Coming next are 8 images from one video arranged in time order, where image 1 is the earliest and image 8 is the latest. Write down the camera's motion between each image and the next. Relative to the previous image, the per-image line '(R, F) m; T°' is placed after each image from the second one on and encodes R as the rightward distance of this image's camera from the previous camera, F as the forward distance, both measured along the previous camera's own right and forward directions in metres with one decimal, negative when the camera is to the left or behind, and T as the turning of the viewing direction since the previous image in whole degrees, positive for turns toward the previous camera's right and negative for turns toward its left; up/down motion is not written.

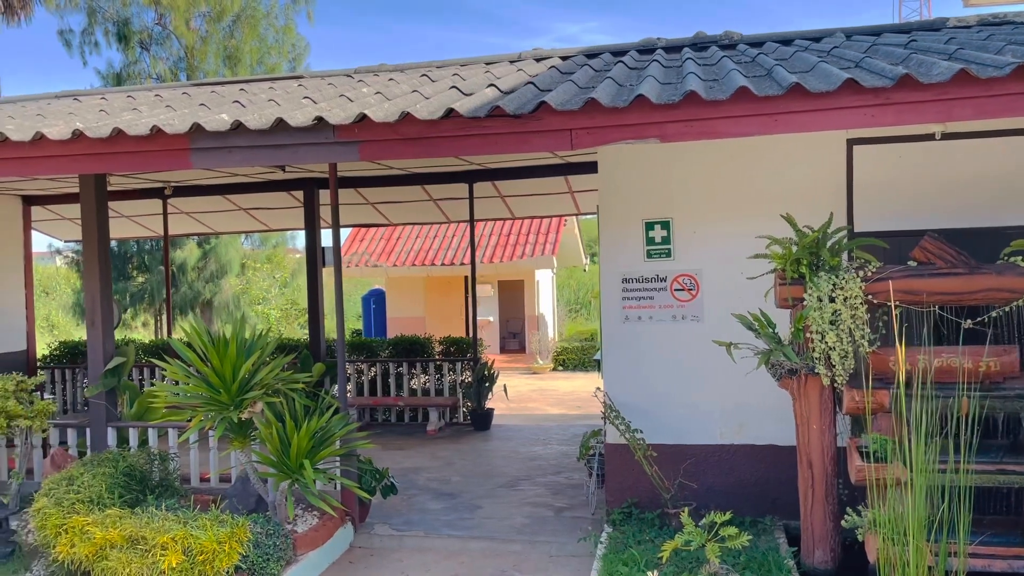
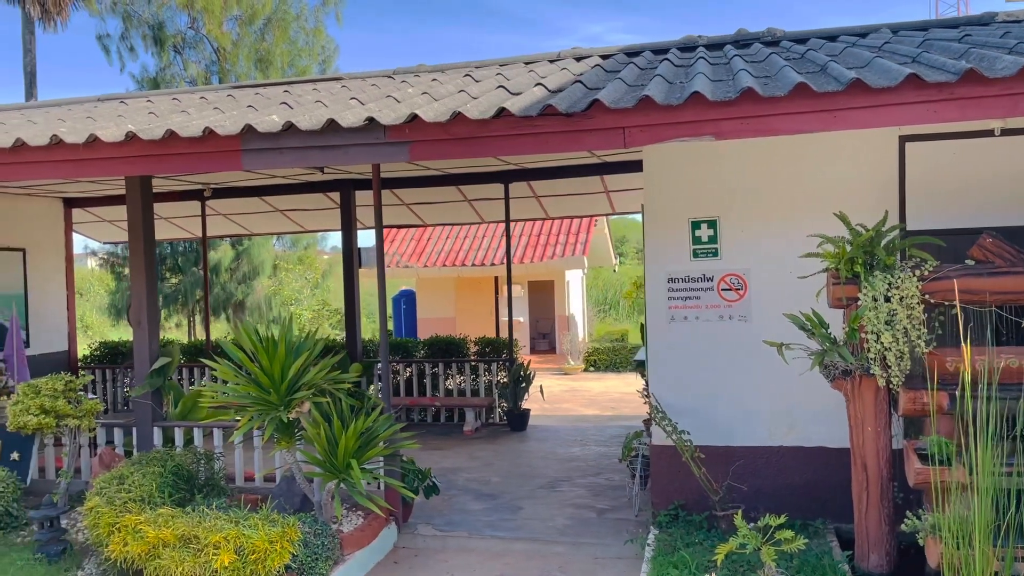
(-0.1, 0.0) m; -2°
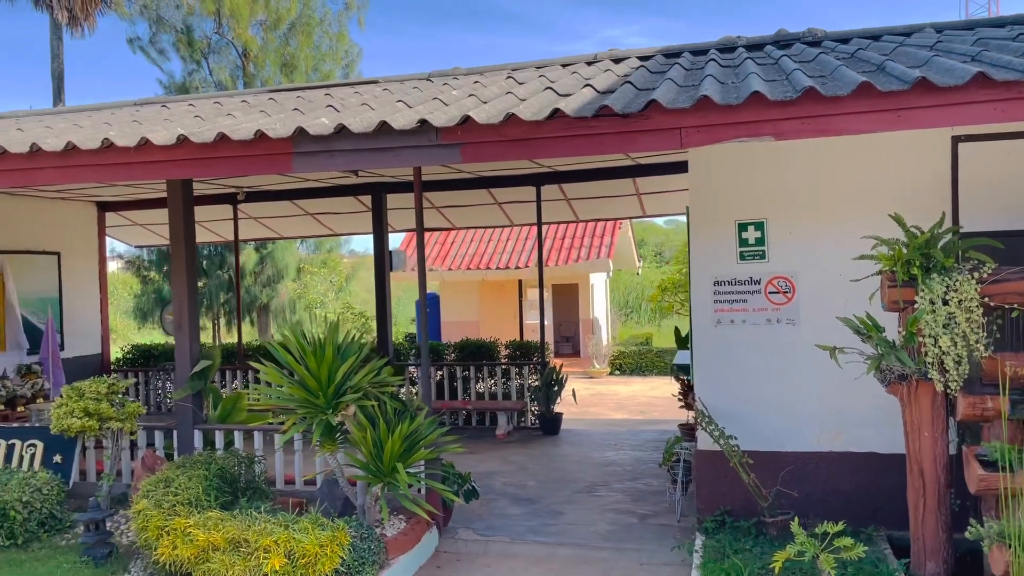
(-0.2, 0.0) m; -1°
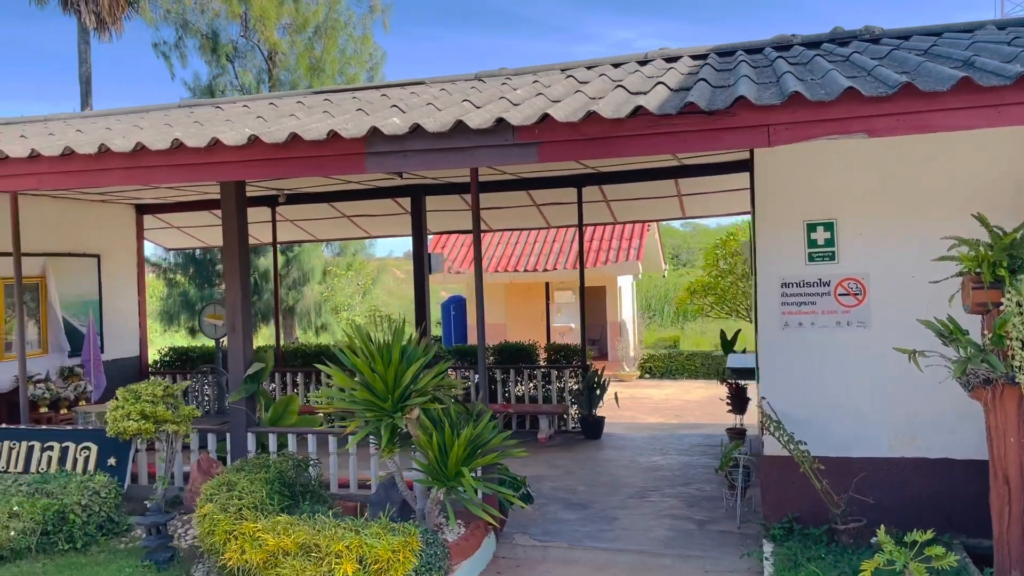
(-0.3, +0.1) m; -1°
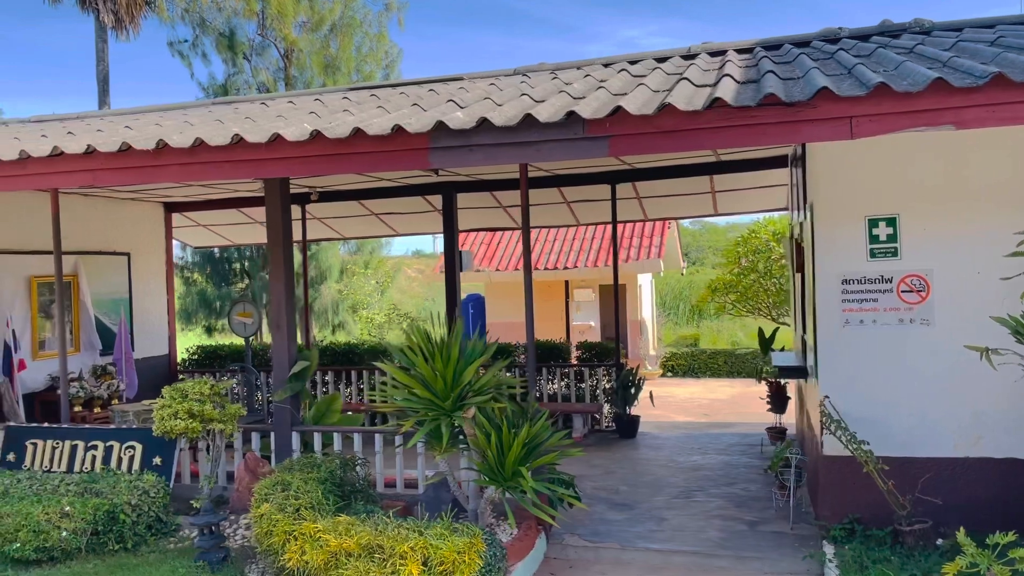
(-0.3, +0.1) m; -1°
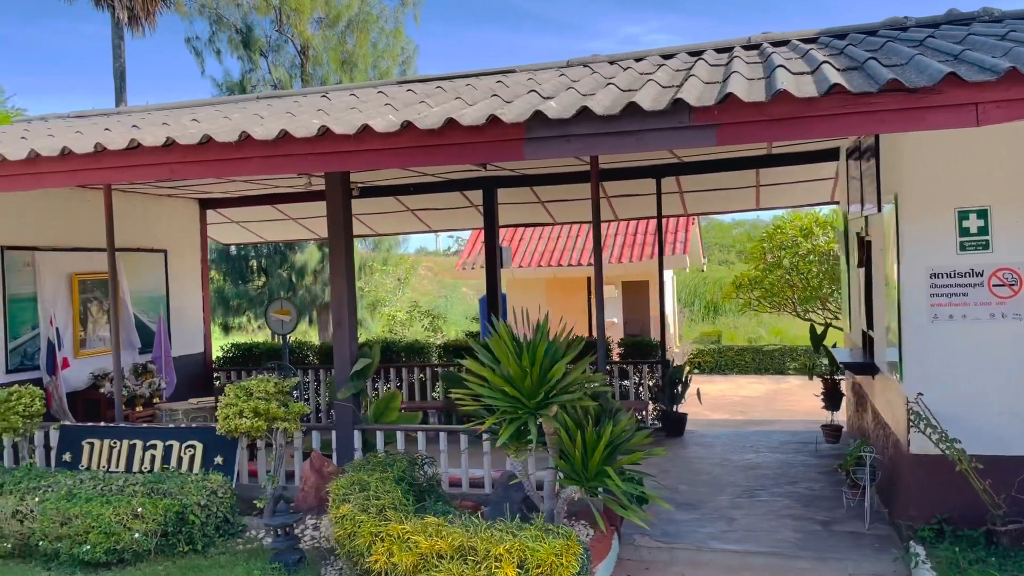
(-0.4, +0.1) m; 0°
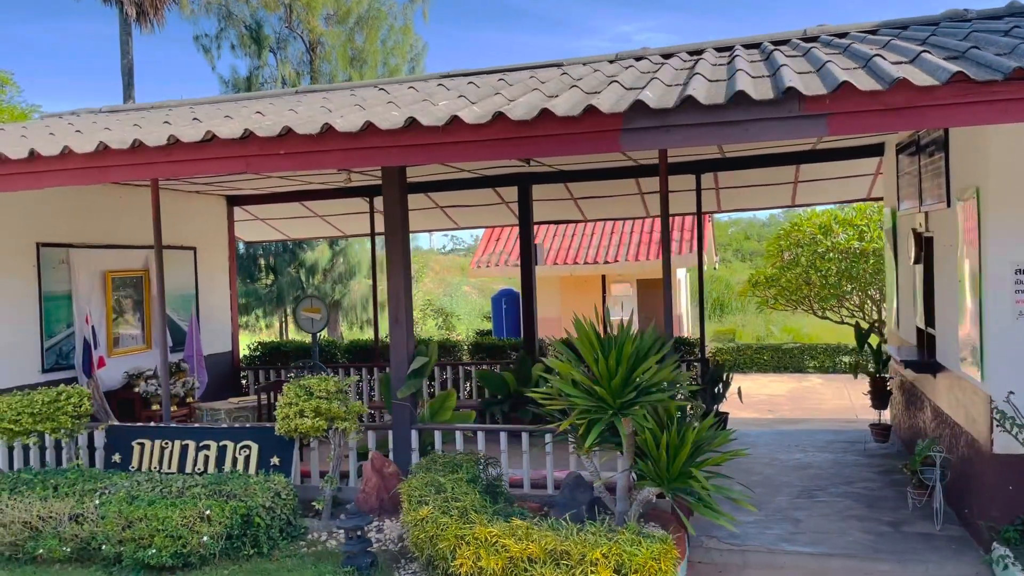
(-0.4, +0.1) m; 0°
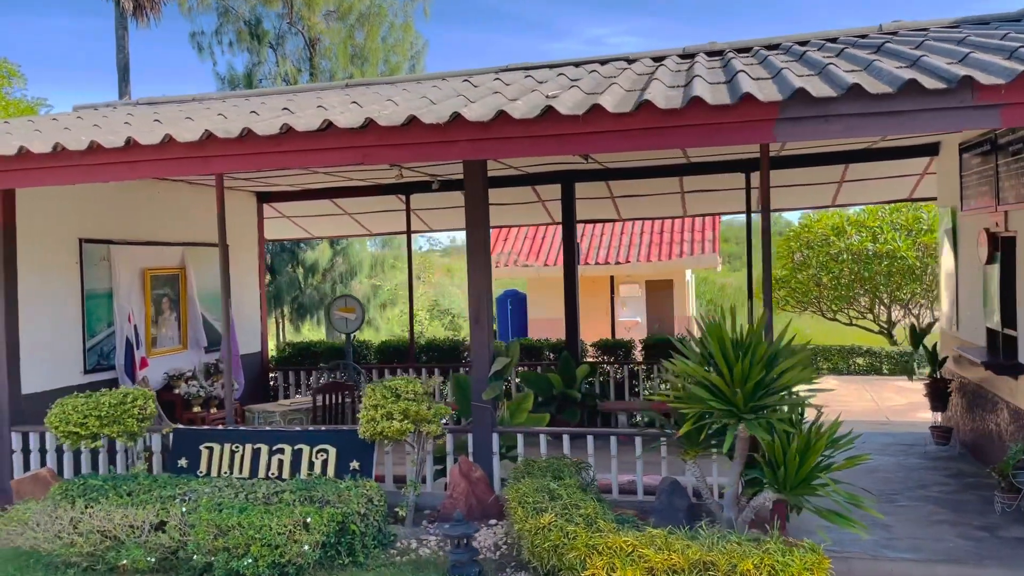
(-0.7, +0.2) m; +1°
